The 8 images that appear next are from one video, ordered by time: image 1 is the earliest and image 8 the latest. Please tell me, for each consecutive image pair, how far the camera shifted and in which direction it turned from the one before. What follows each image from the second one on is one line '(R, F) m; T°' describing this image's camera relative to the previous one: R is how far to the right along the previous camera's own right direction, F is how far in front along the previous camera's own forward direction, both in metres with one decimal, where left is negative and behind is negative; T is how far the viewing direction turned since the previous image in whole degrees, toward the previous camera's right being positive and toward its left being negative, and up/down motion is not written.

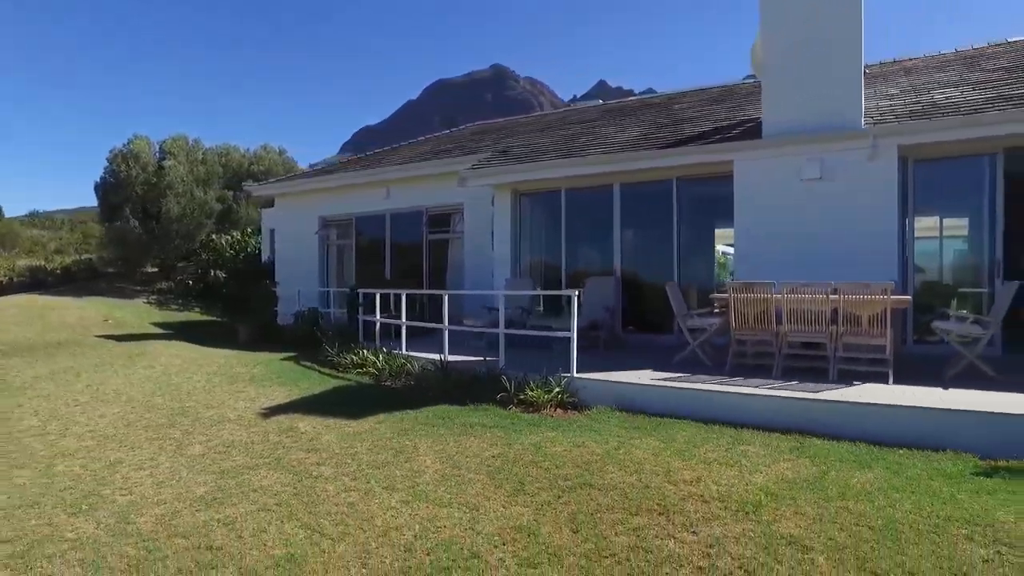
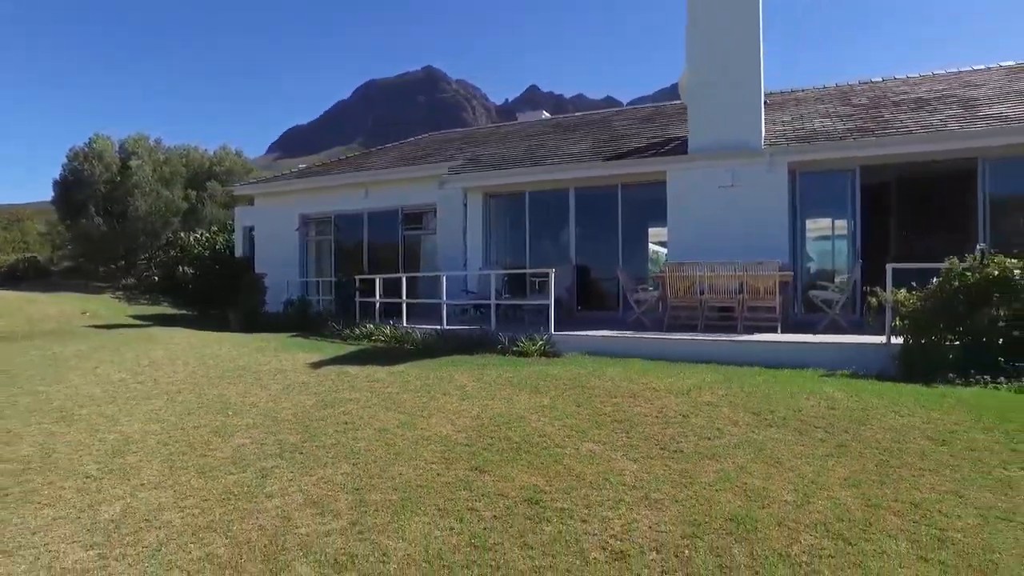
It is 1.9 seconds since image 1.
(-1.1, -2.7) m; +6°
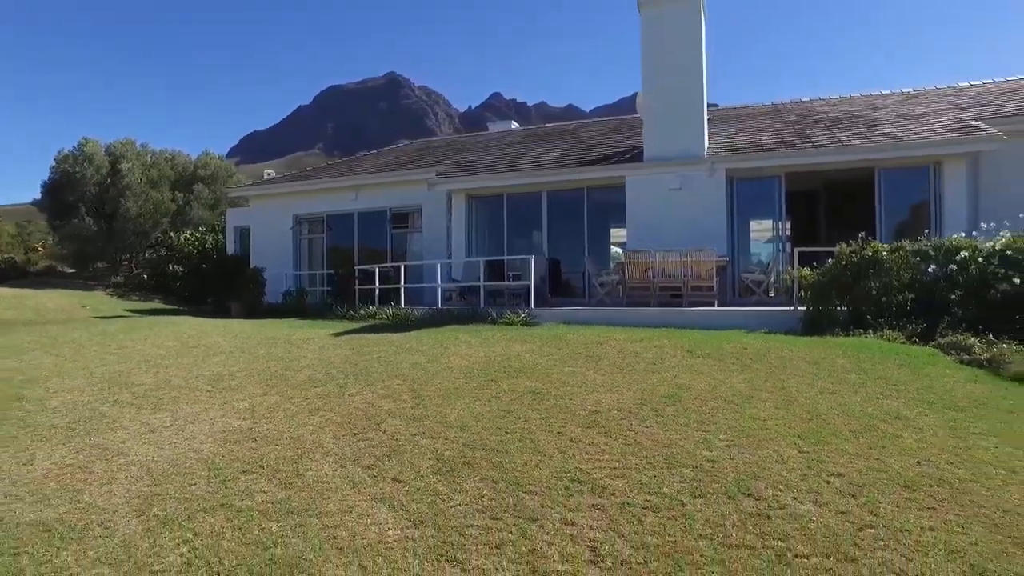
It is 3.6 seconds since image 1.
(-0.5, -2.4) m; +3°
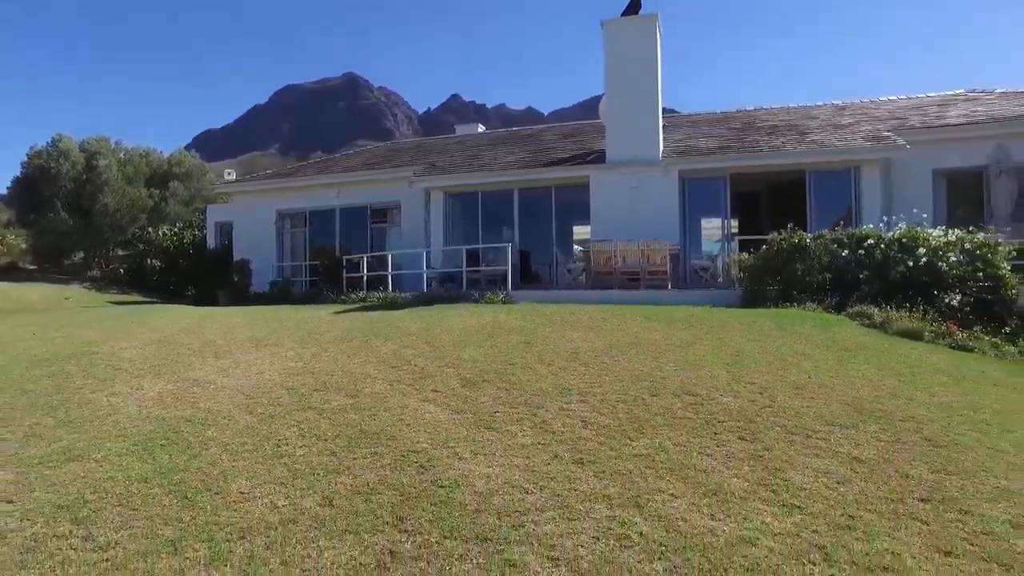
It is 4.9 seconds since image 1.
(-0.5, -1.8) m; +4°
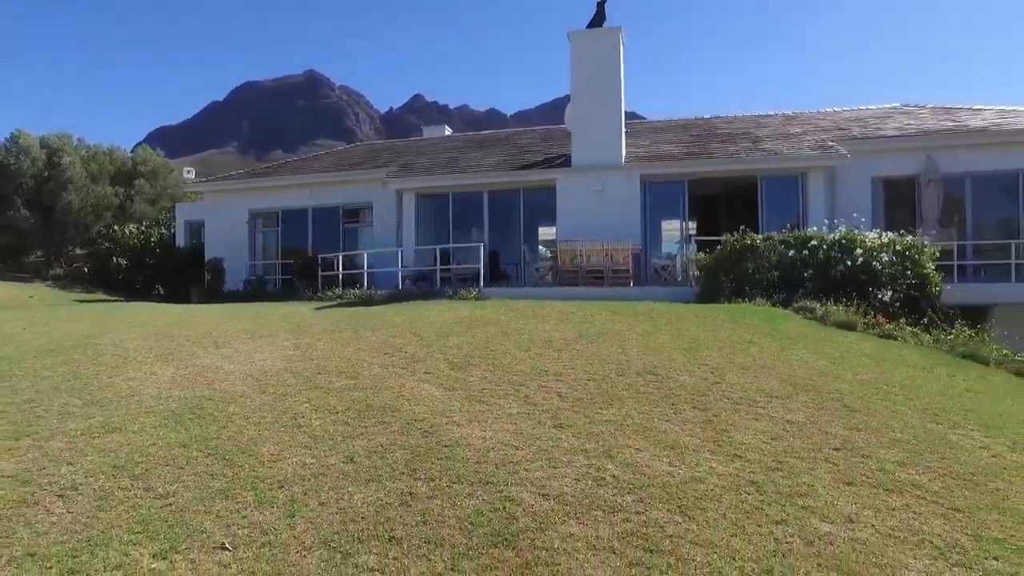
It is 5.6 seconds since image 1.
(-0.3, -0.9) m; +3°
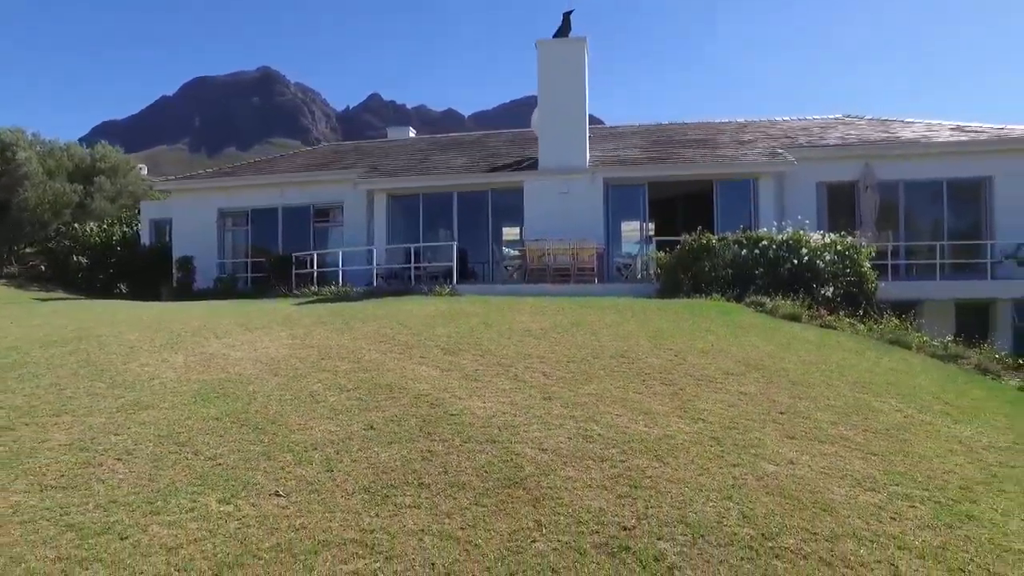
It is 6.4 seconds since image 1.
(-0.4, -0.8) m; +4°
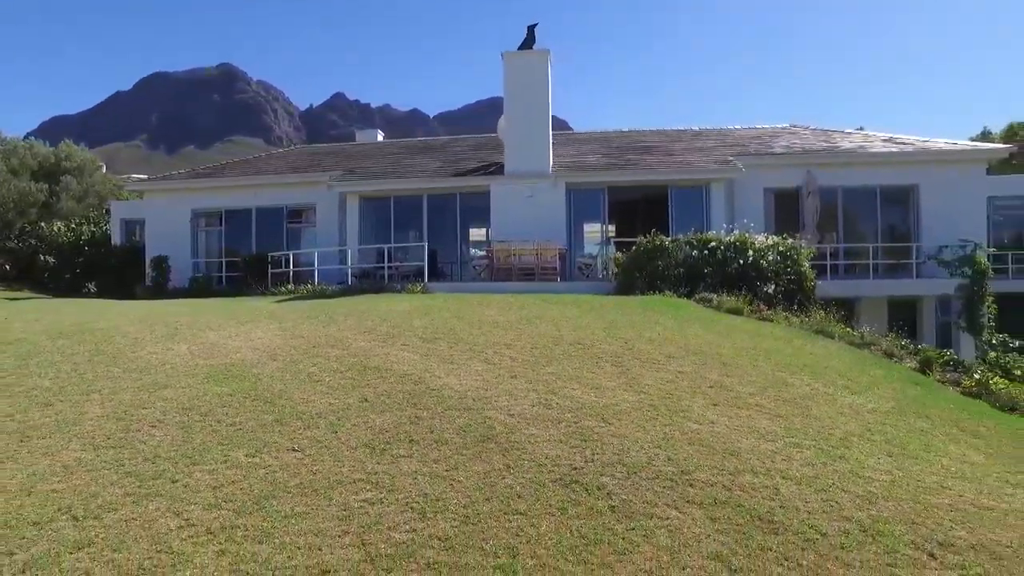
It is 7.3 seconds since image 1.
(-0.1, -1.2) m; +3°
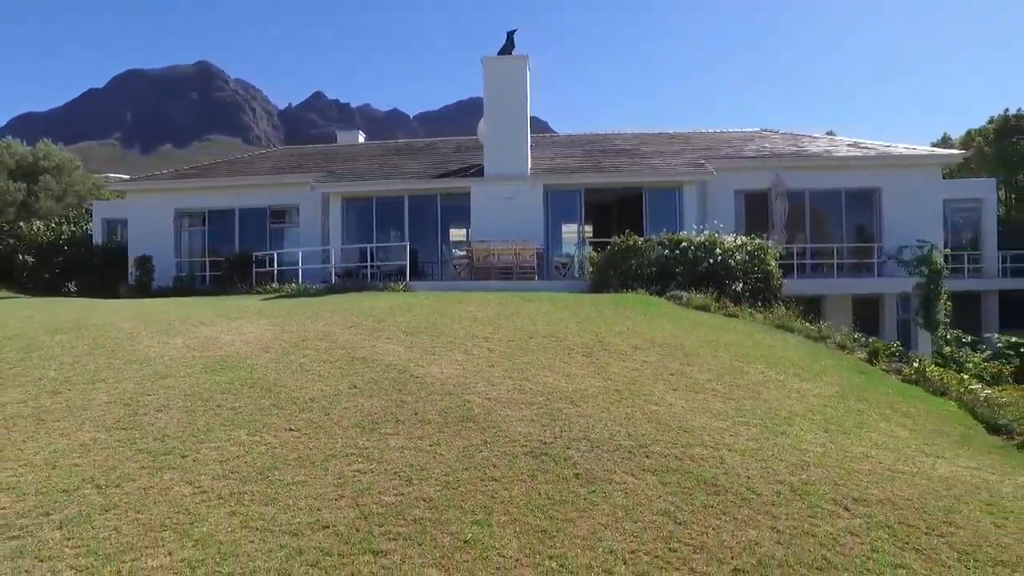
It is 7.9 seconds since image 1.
(0.0, -0.6) m; +2°
